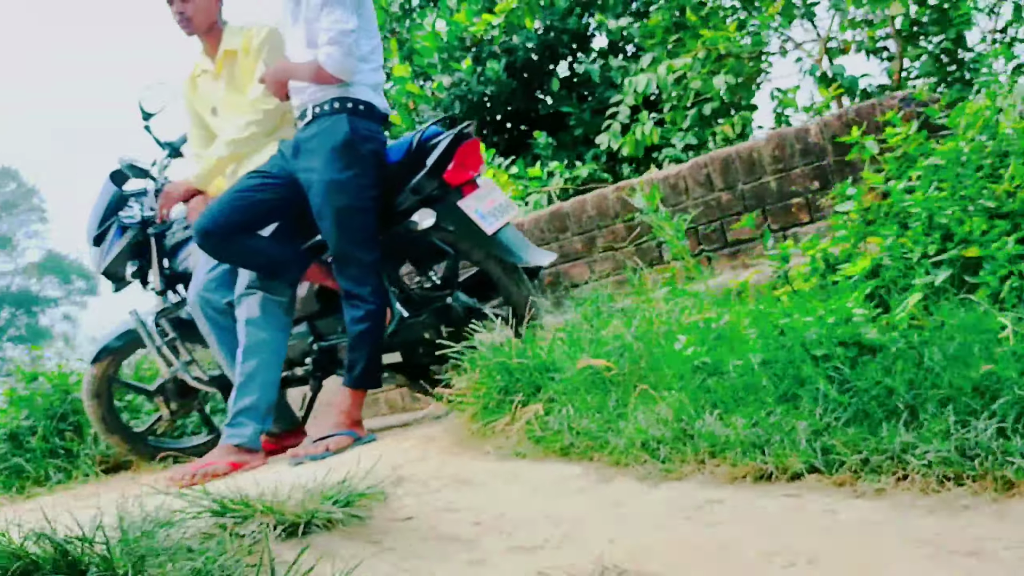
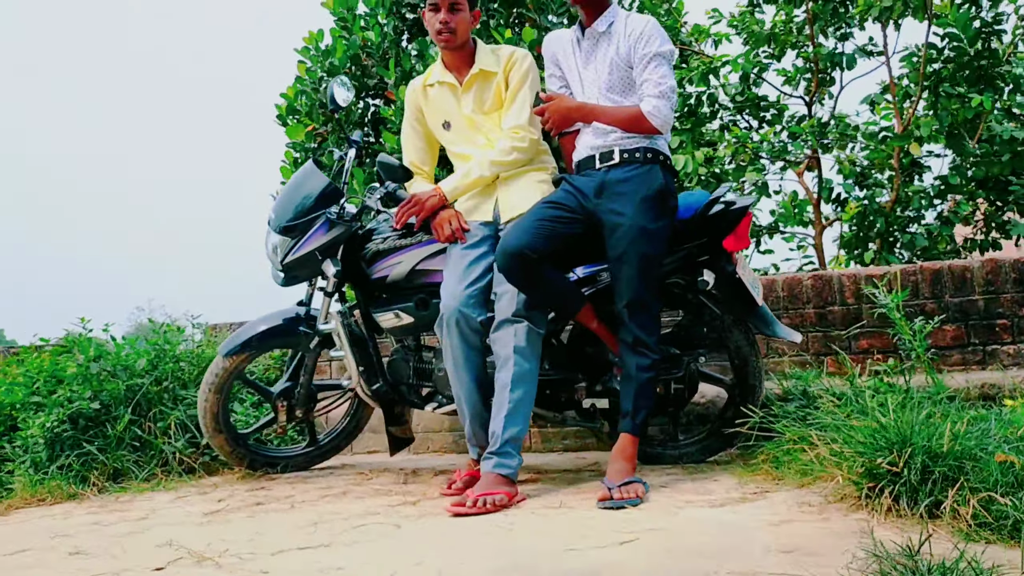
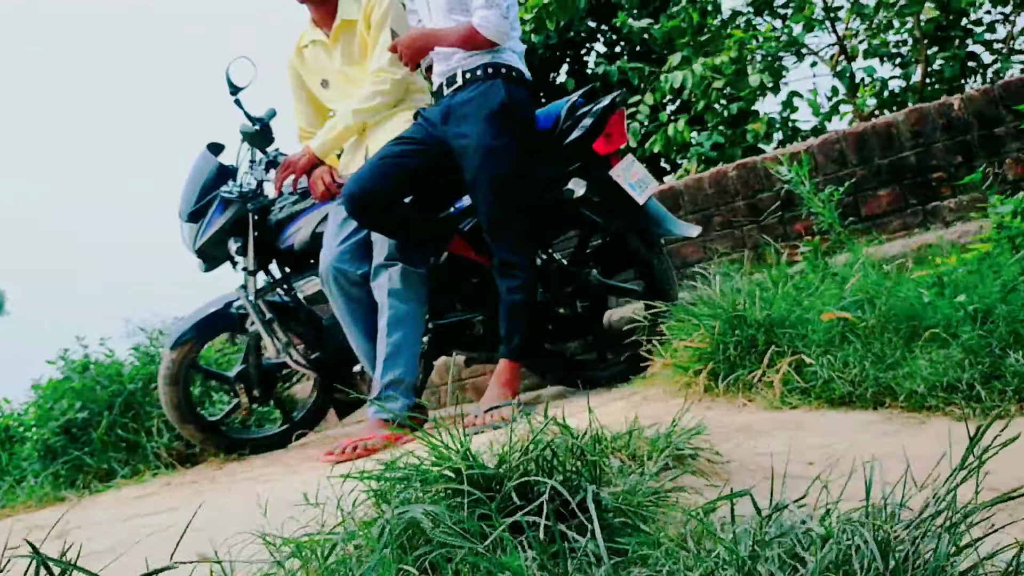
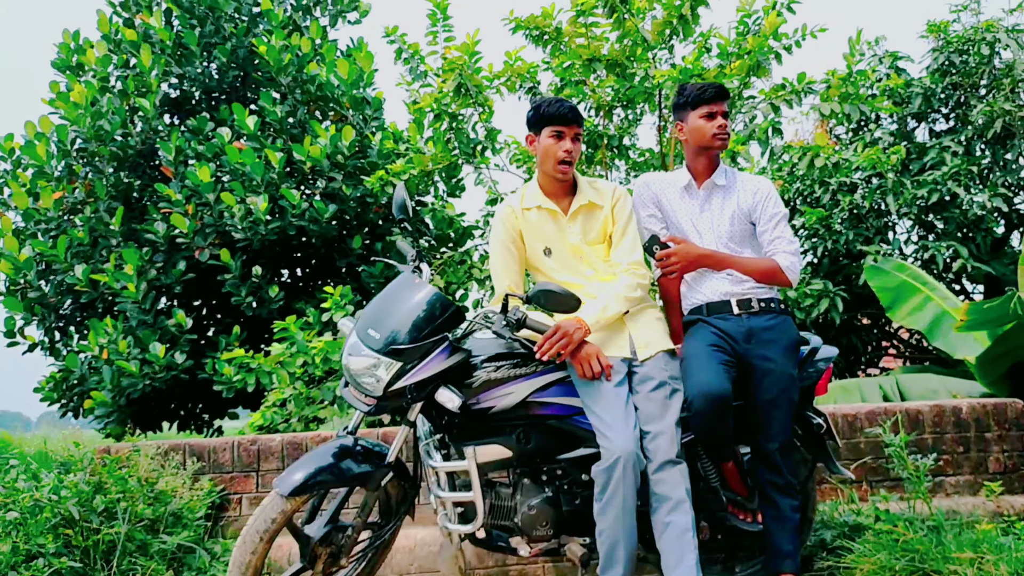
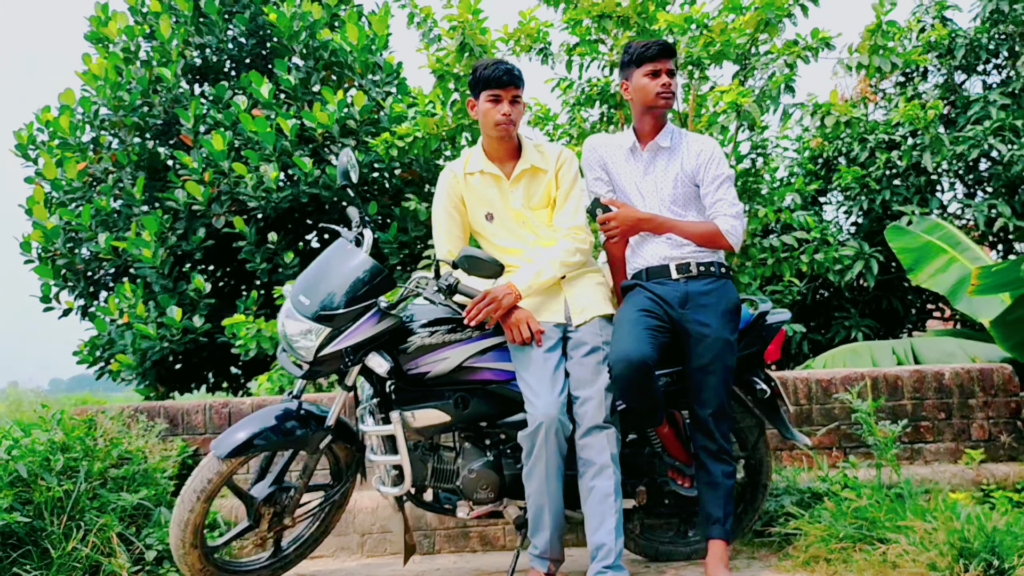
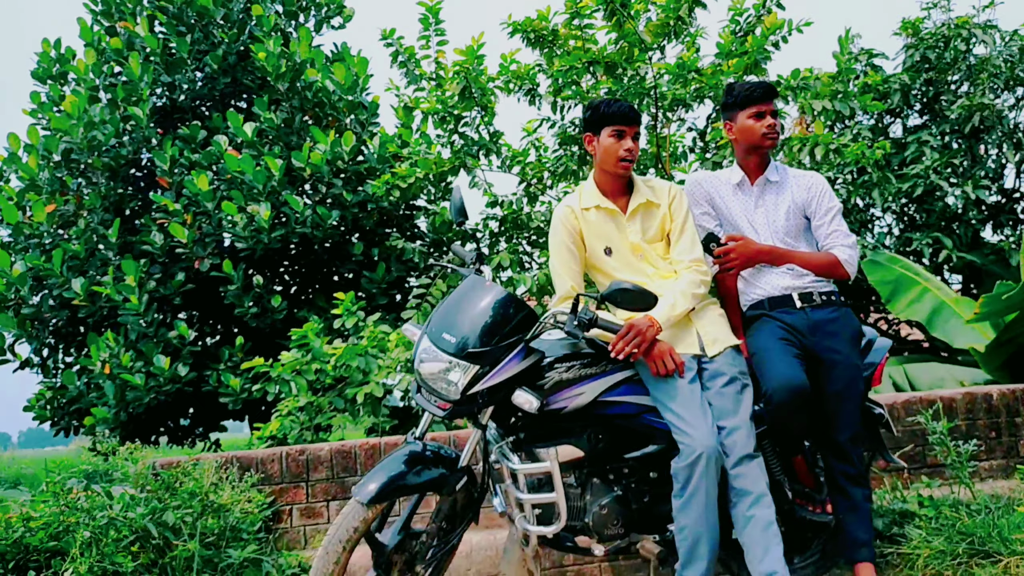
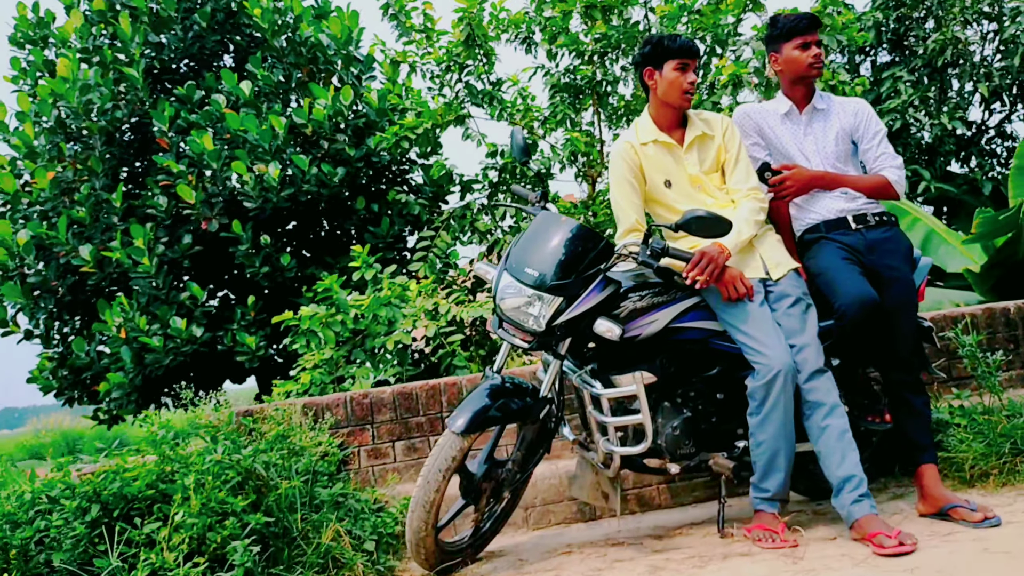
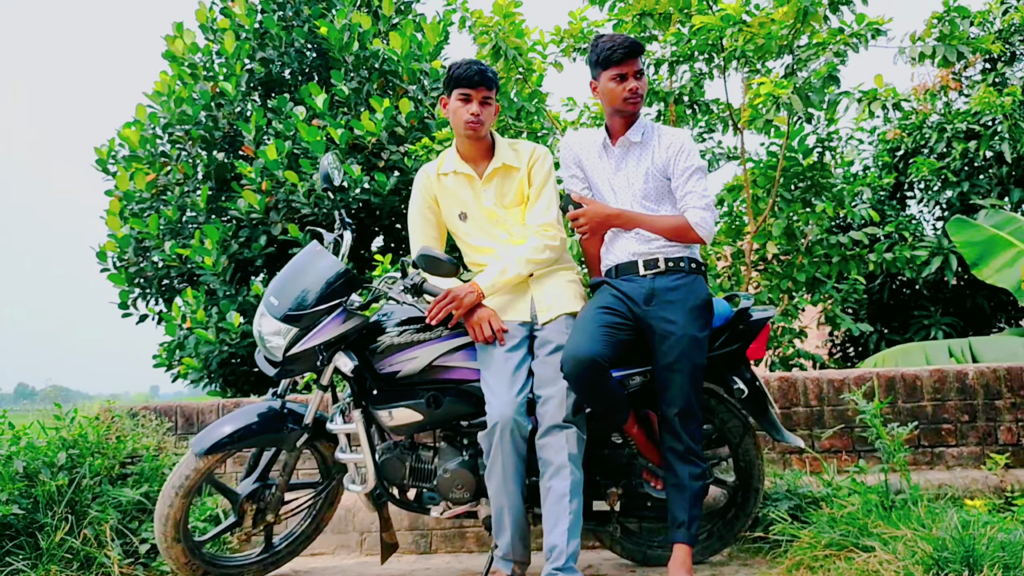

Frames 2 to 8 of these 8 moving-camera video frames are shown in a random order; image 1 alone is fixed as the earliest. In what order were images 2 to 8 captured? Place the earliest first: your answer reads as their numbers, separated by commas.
3, 2, 8, 5, 4, 6, 7
